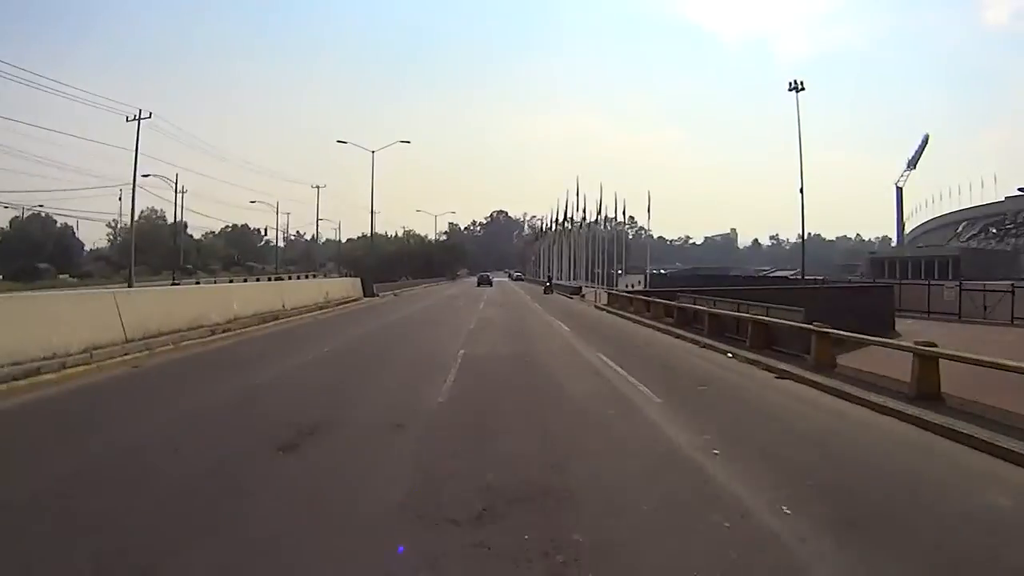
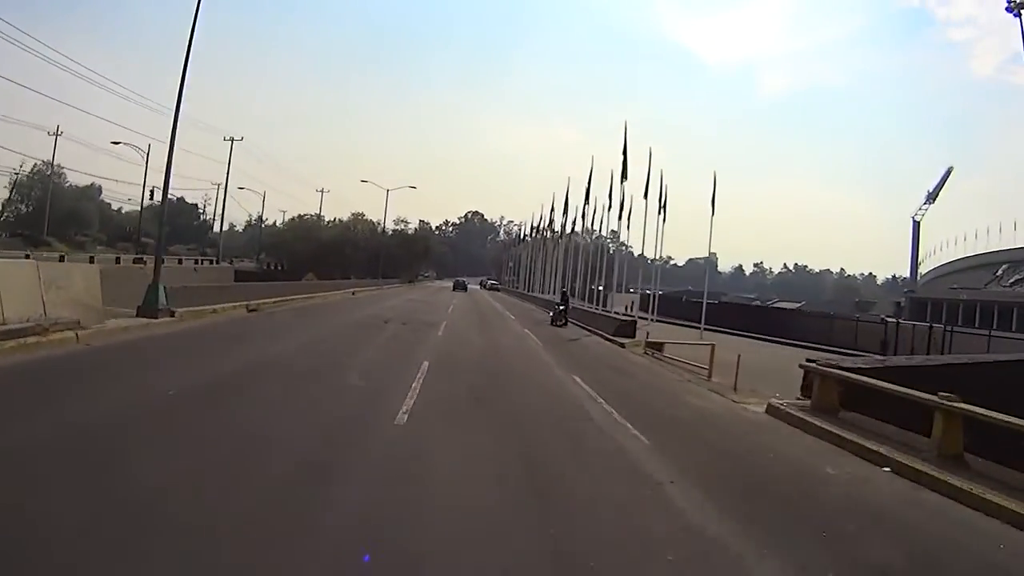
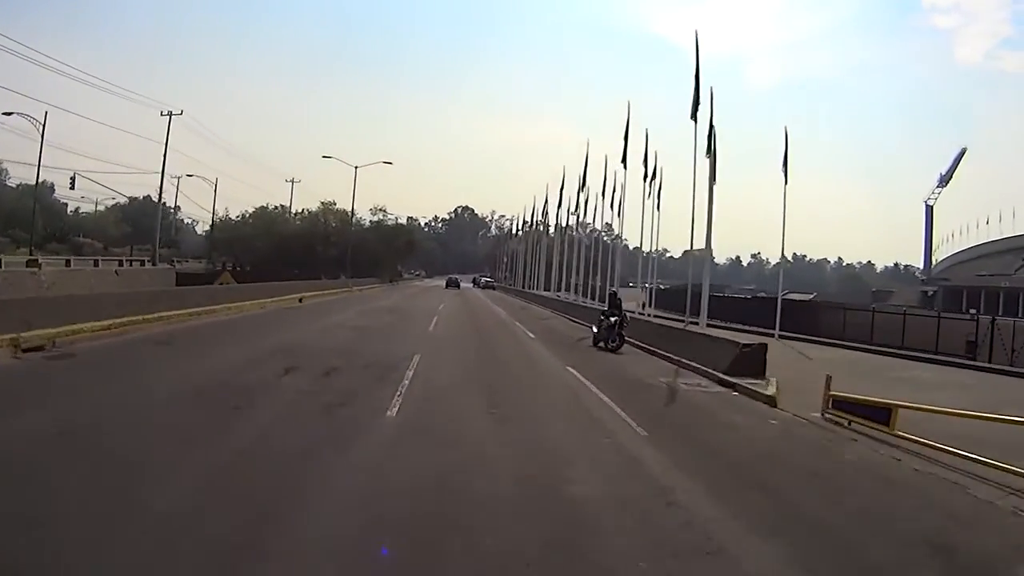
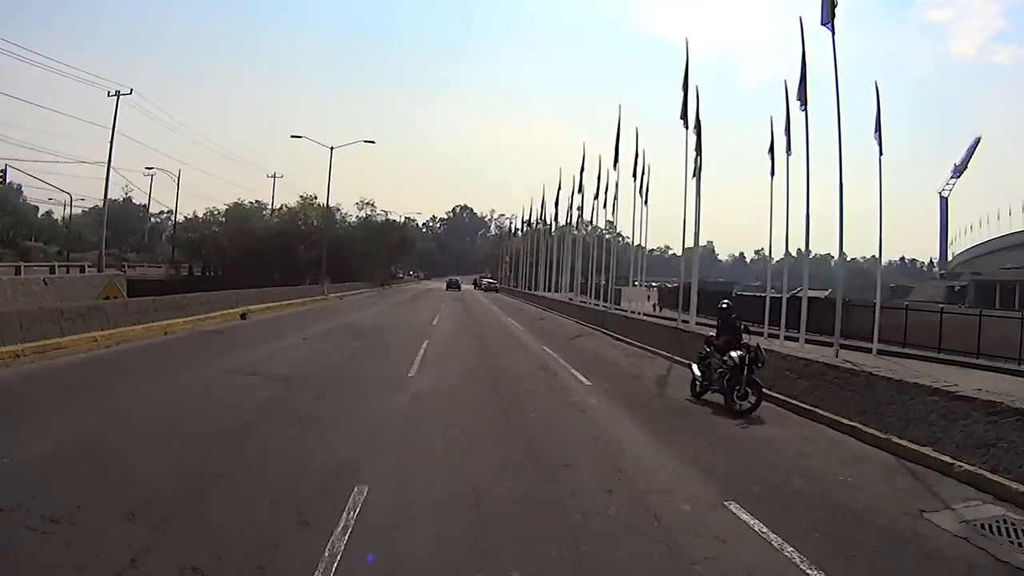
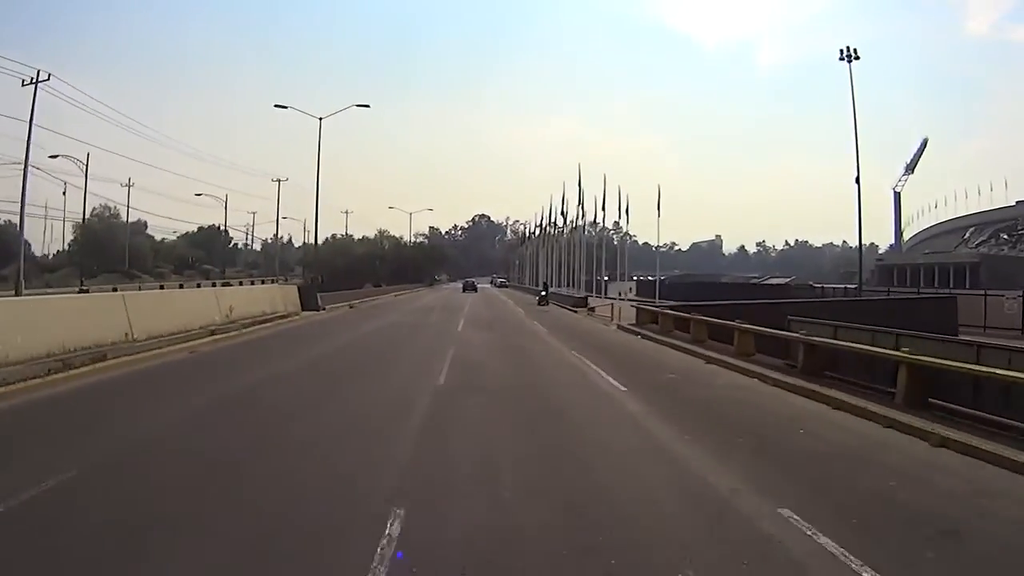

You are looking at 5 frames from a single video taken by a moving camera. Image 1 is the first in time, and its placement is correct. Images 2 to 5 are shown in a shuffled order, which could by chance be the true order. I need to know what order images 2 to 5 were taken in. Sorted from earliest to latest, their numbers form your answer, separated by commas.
5, 2, 3, 4
